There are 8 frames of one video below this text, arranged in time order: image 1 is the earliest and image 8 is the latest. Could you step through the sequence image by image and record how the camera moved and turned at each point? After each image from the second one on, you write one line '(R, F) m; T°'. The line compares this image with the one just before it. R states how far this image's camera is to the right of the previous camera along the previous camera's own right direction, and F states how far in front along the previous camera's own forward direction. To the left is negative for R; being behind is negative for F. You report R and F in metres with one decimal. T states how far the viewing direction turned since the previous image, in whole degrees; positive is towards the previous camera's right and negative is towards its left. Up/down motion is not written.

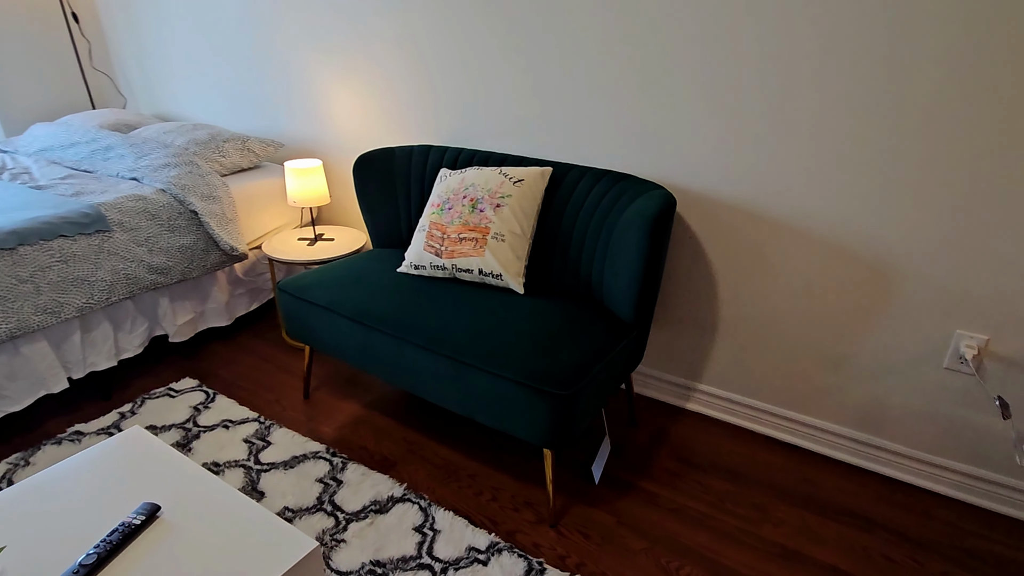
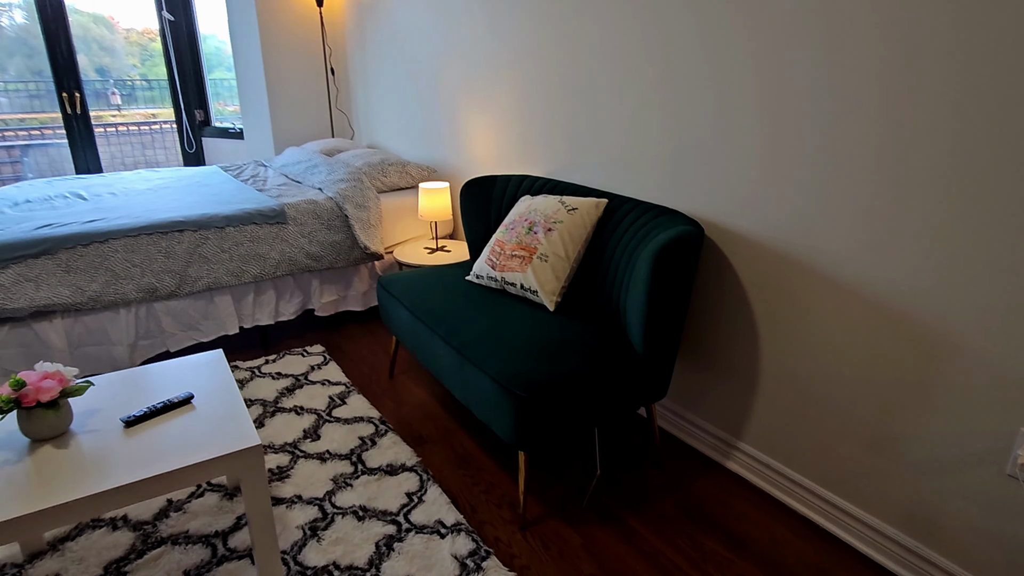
(+0.6, 0.0) m; -23°
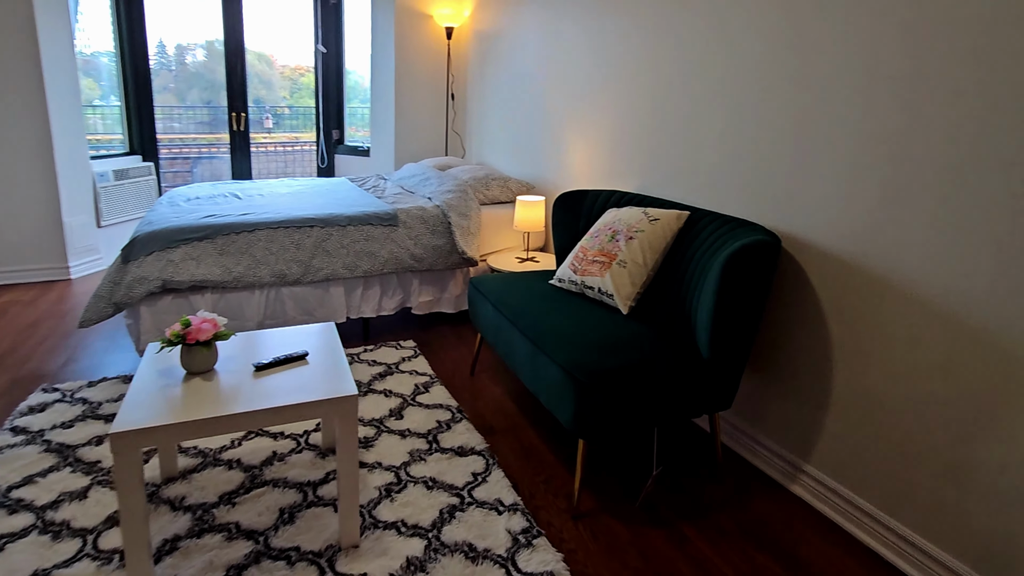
(+0.1, -0.1) m; -11°
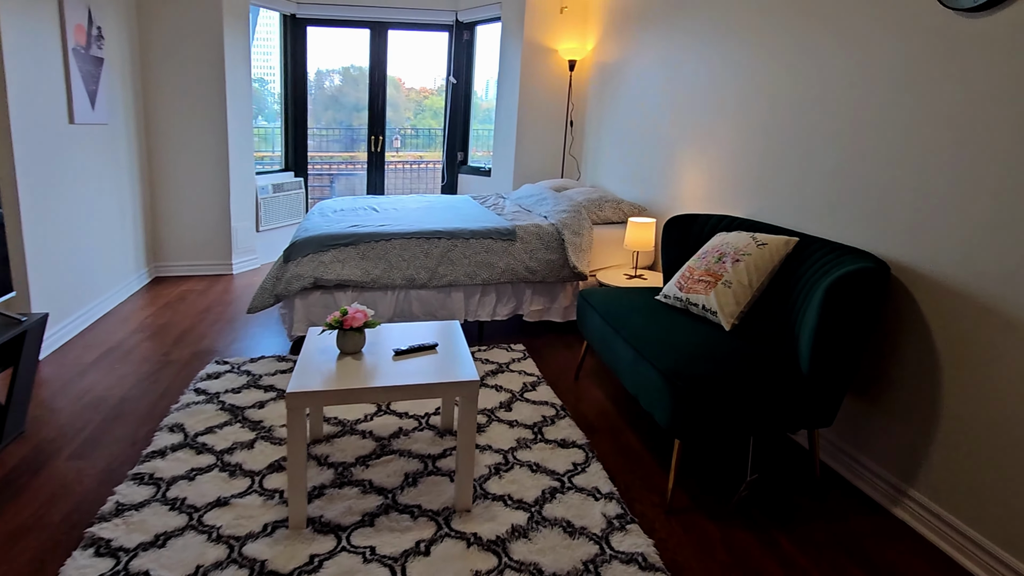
(0.0, -0.2) m; -10°
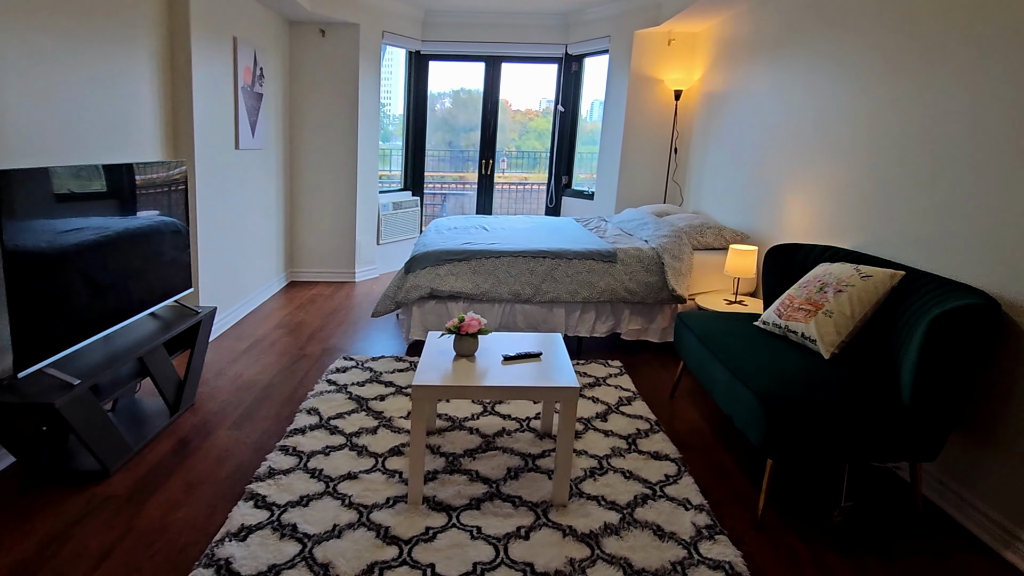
(0.0, -0.2) m; -9°
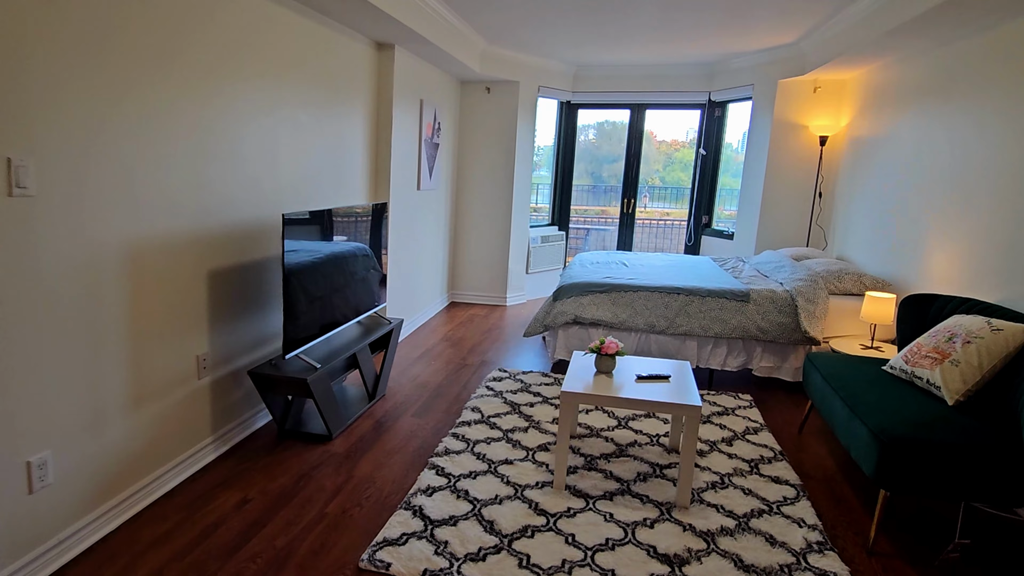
(0.0, -0.5) m; -13°
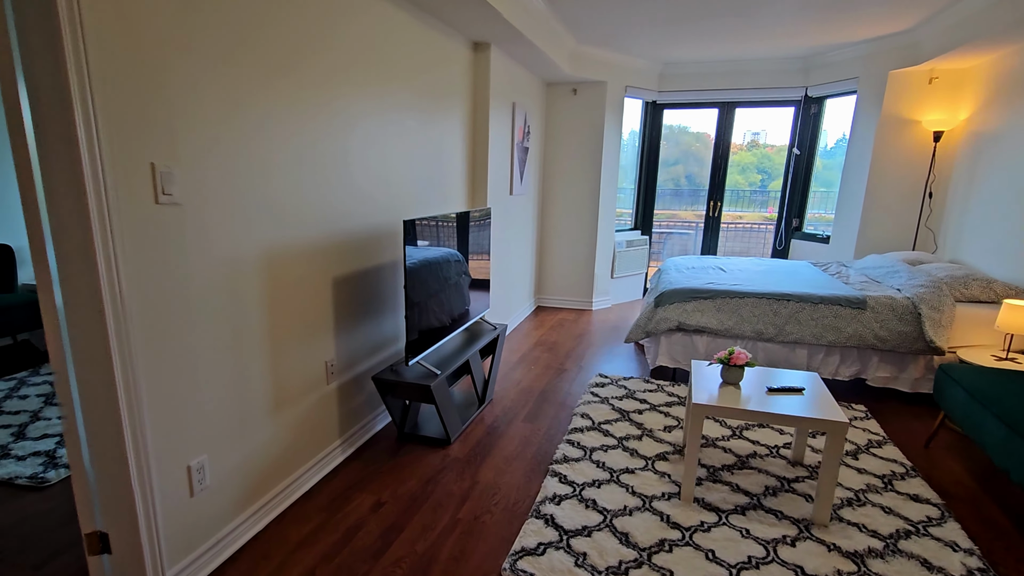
(-0.3, 0.0) m; -5°
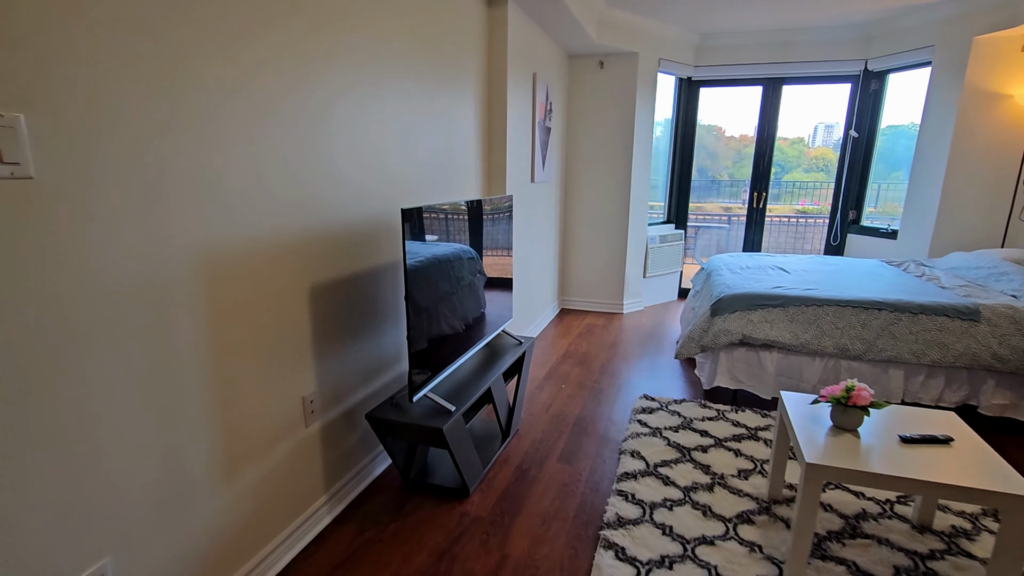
(-0.1, +0.6) m; -1°
